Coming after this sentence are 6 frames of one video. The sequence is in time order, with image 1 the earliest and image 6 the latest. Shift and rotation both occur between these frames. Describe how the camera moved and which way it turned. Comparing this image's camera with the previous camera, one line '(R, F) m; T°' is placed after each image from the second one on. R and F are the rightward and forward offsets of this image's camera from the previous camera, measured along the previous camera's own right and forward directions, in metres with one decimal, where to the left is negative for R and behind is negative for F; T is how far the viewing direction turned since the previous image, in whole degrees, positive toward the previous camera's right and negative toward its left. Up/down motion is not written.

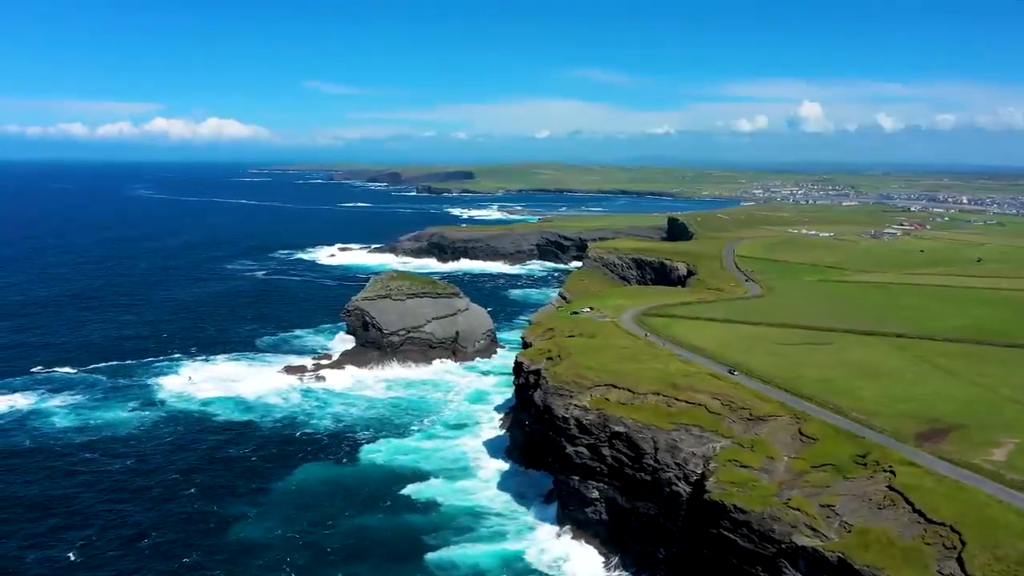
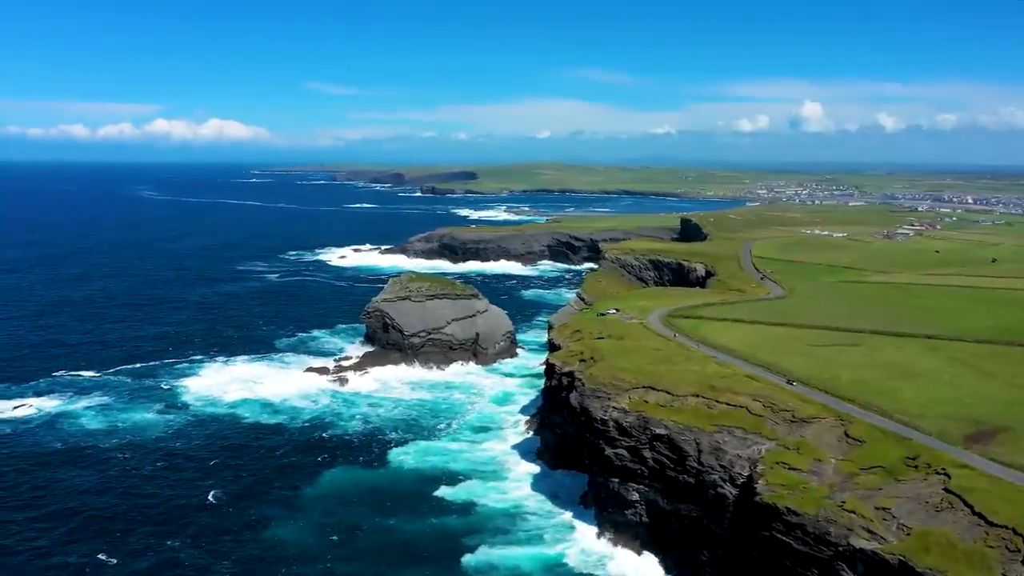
(-2.0, 0.0) m; 0°
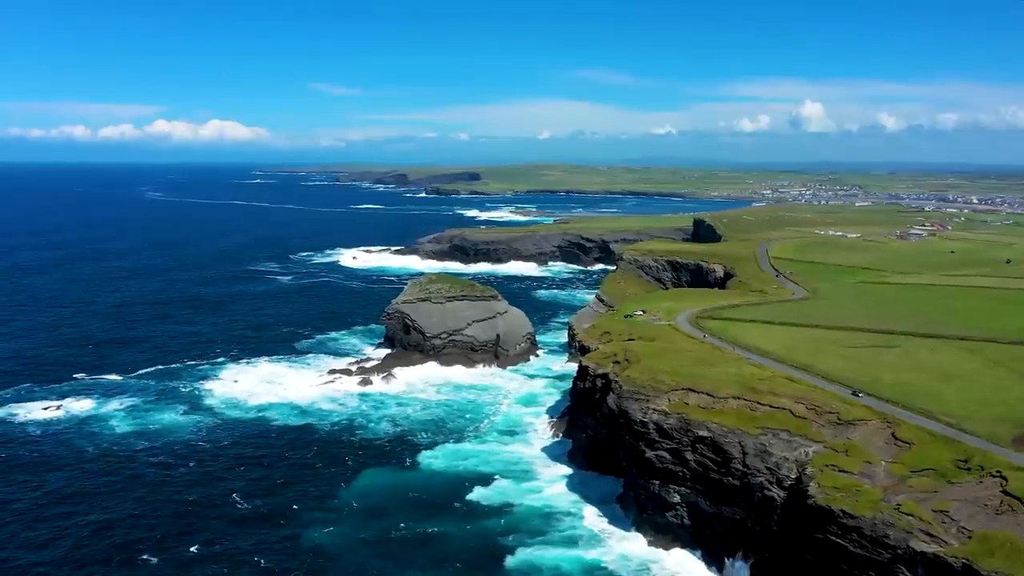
(-2.1, 0.0) m; 0°
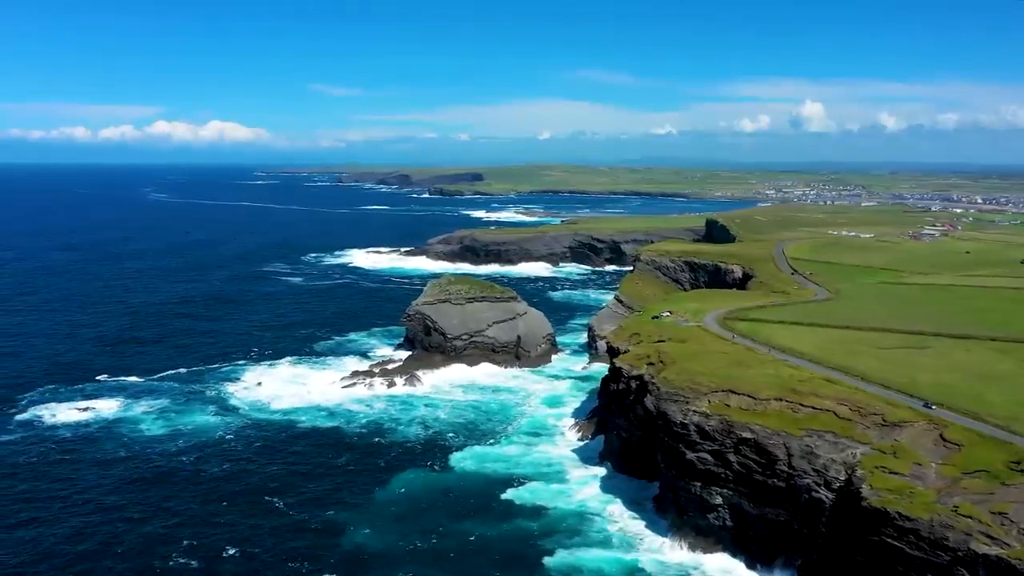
(-2.1, 0.0) m; 0°
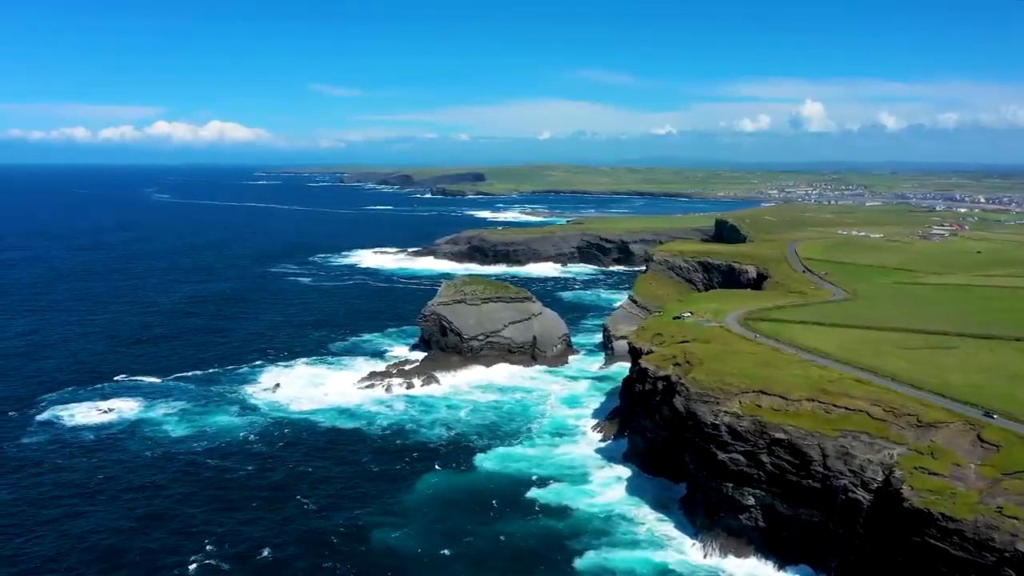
(-1.7, 0.0) m; 0°
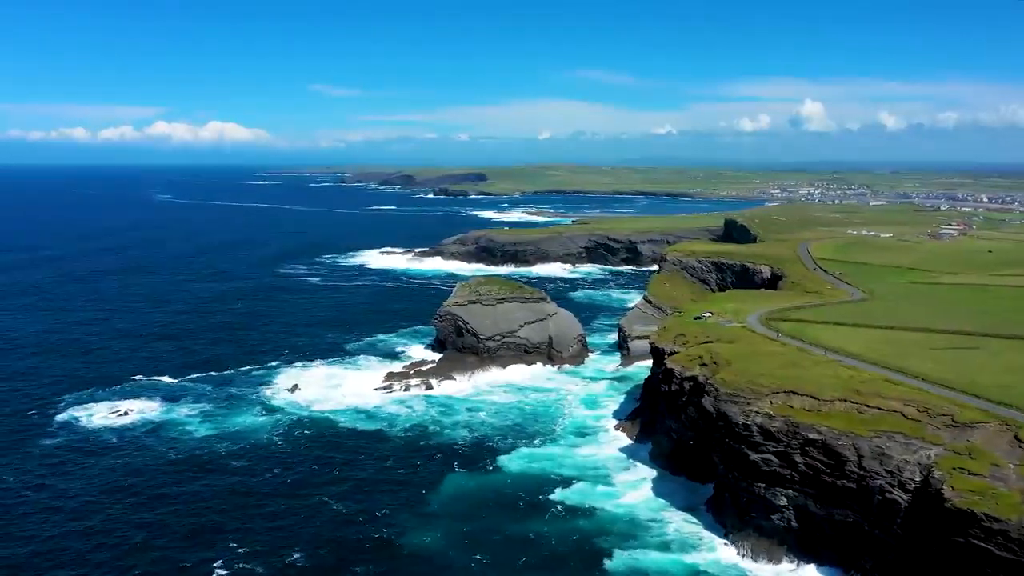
(-1.7, 0.0) m; 0°
